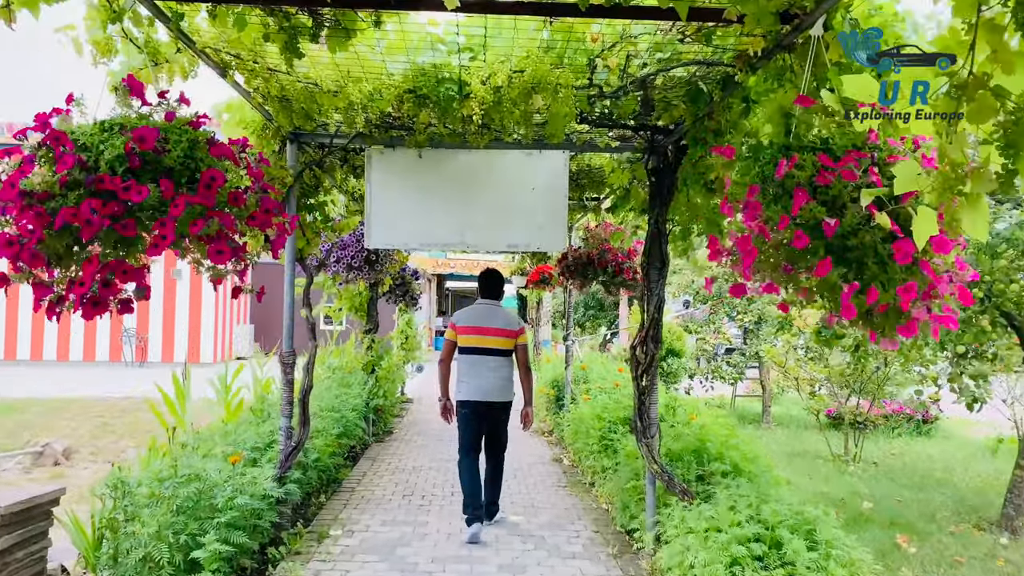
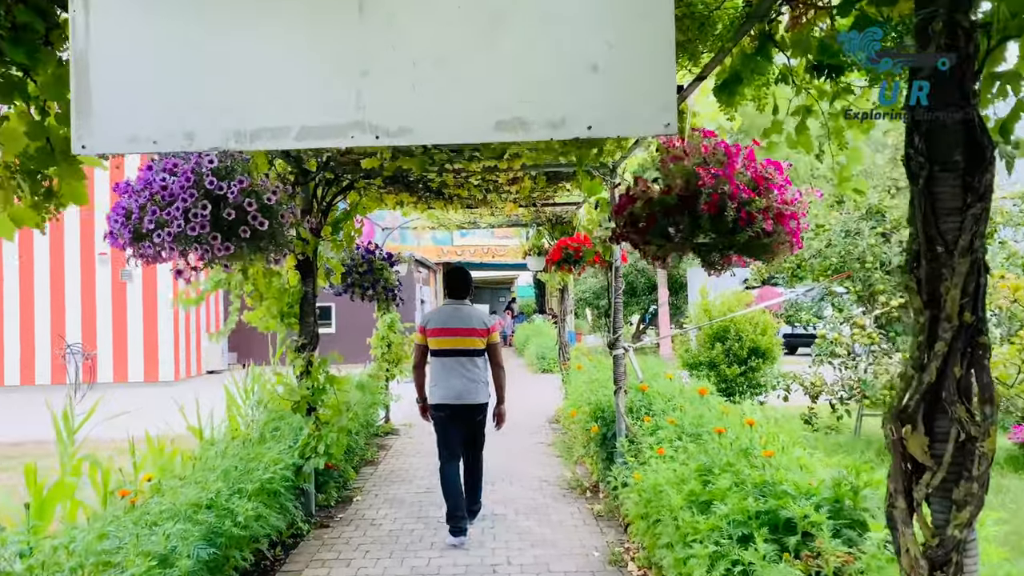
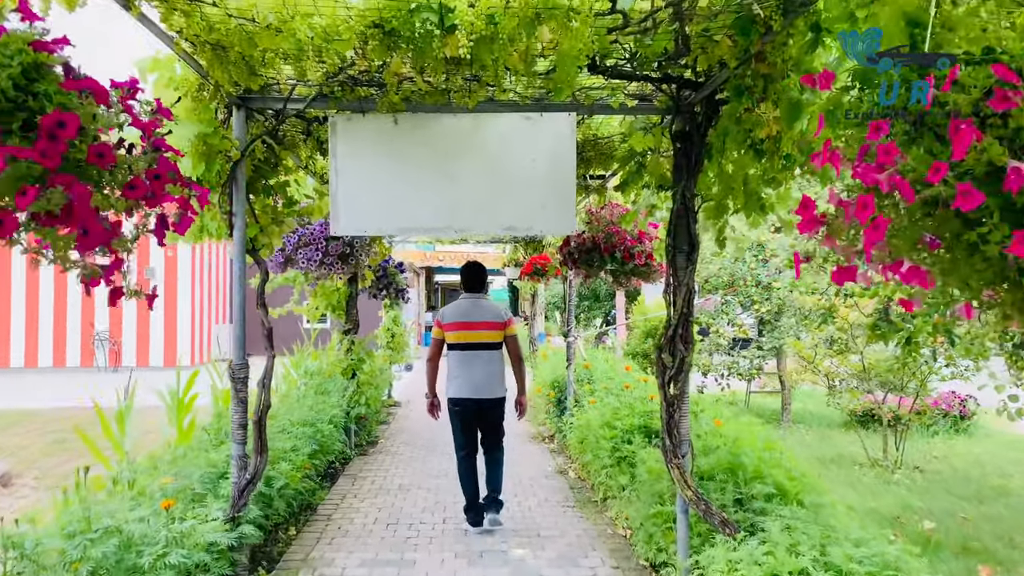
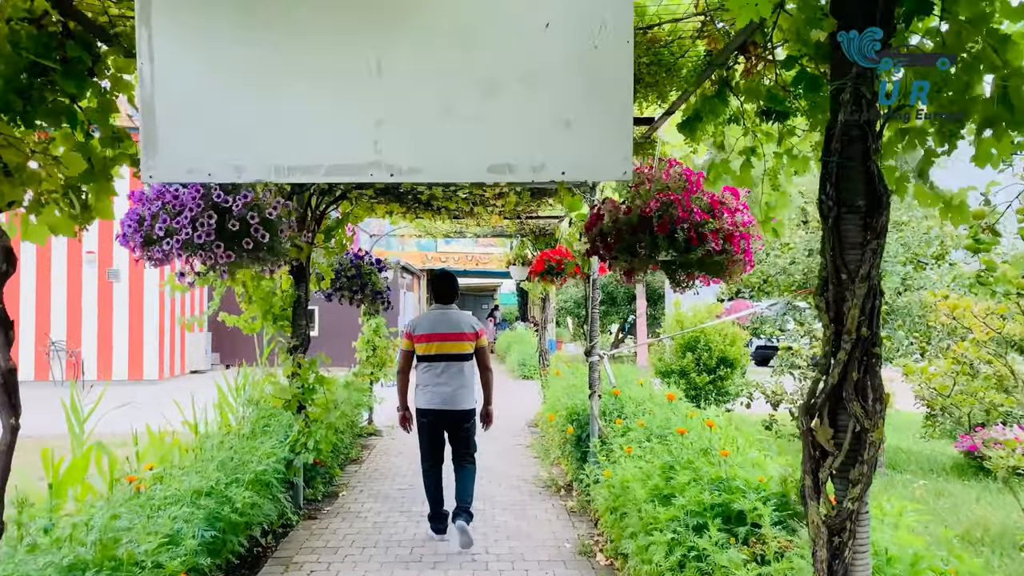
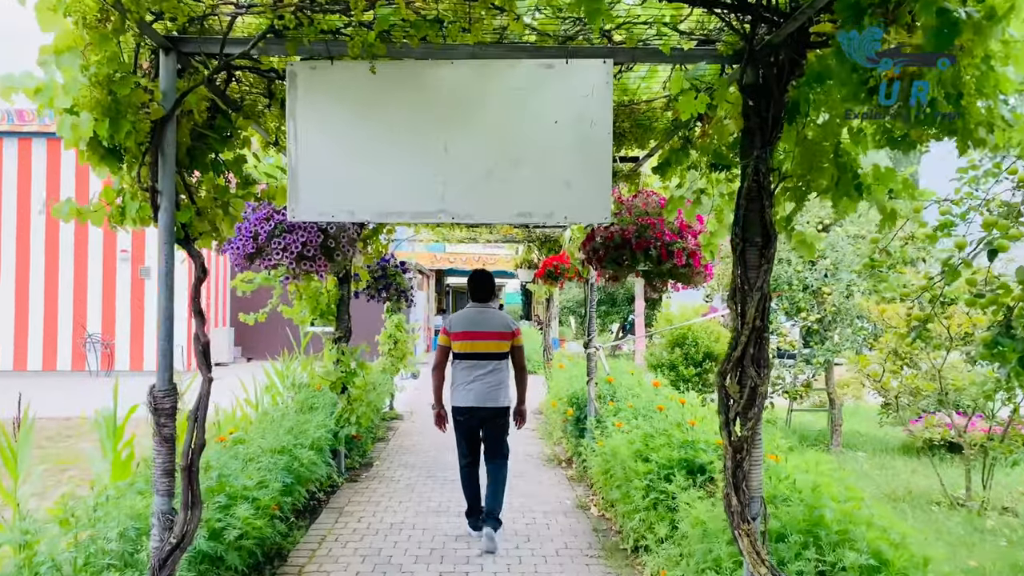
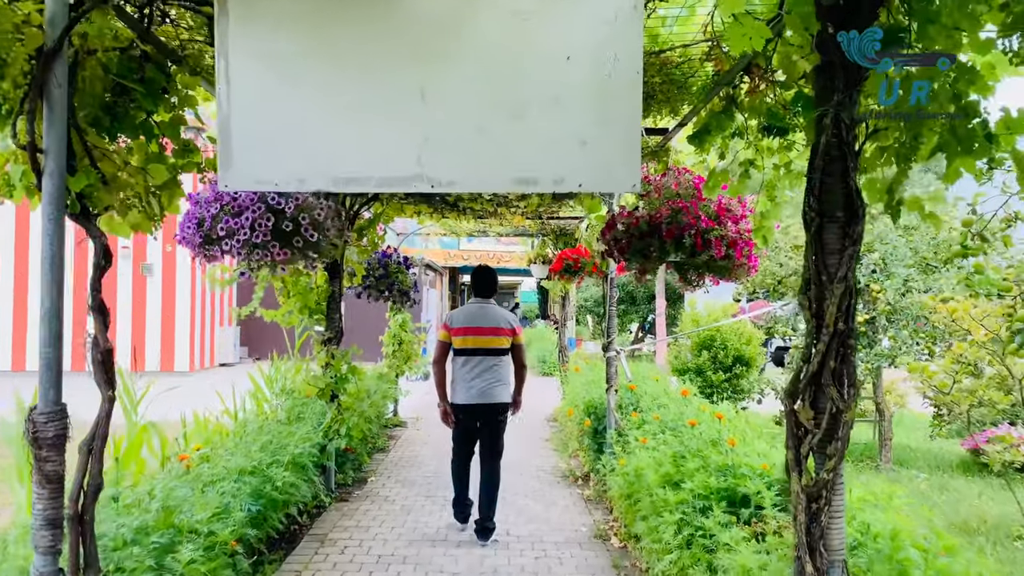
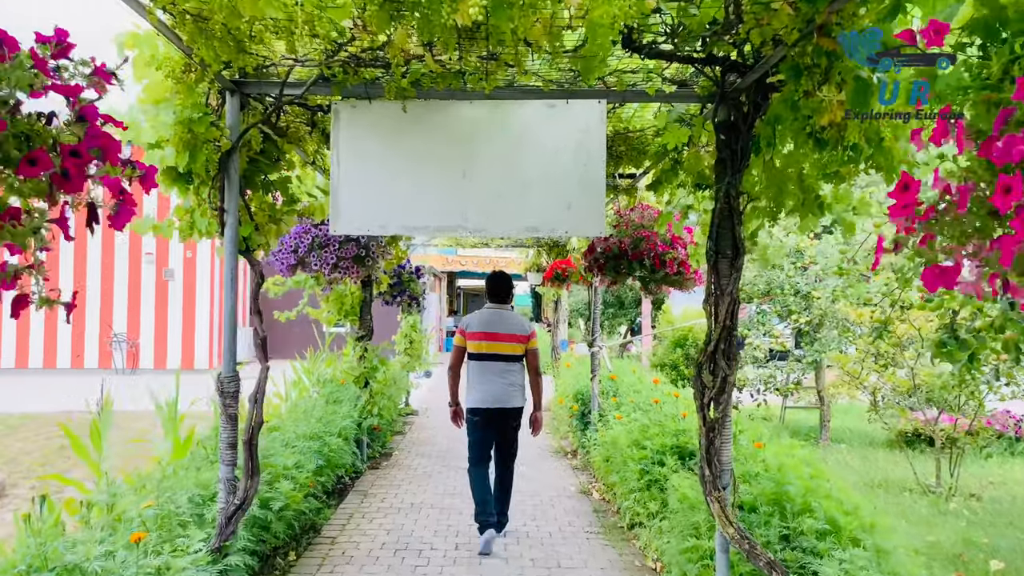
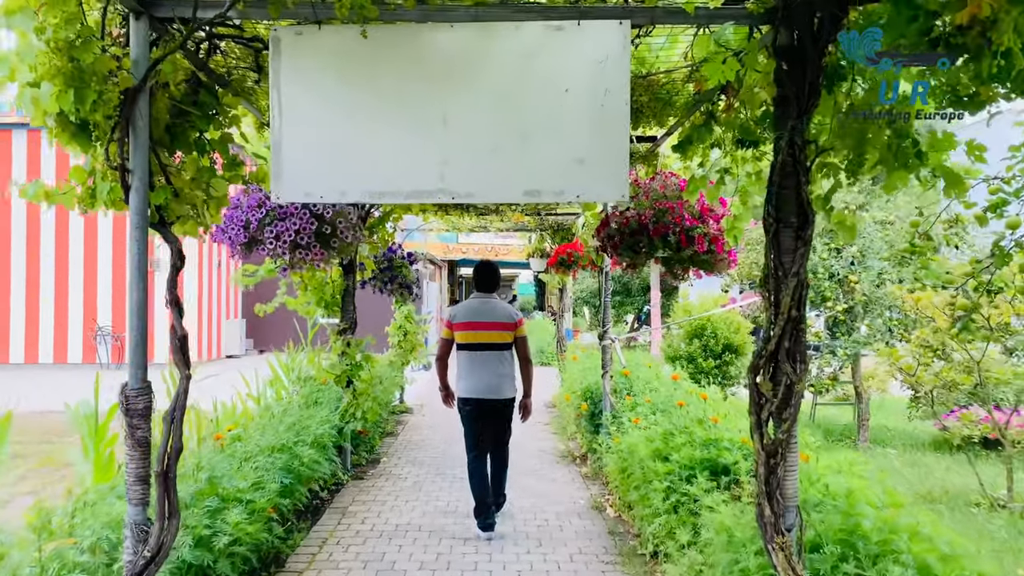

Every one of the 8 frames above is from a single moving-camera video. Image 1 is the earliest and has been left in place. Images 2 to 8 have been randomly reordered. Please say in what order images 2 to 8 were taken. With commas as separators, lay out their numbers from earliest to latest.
3, 7, 5, 8, 6, 4, 2
